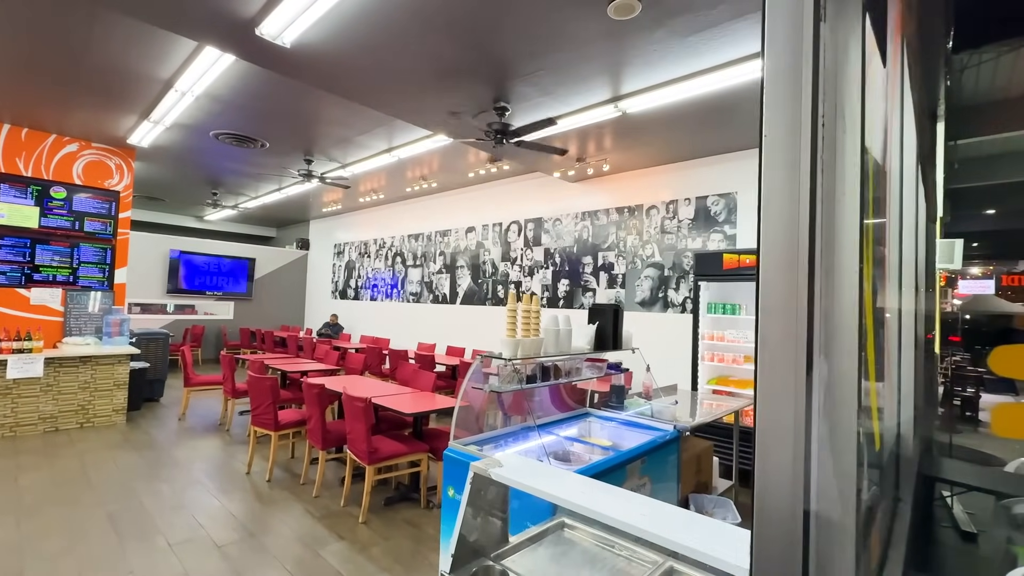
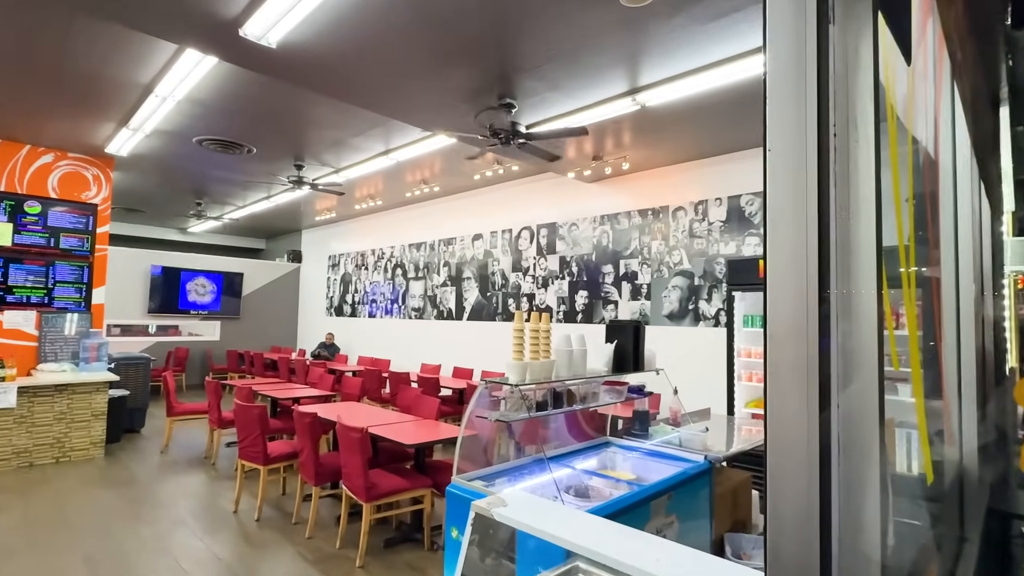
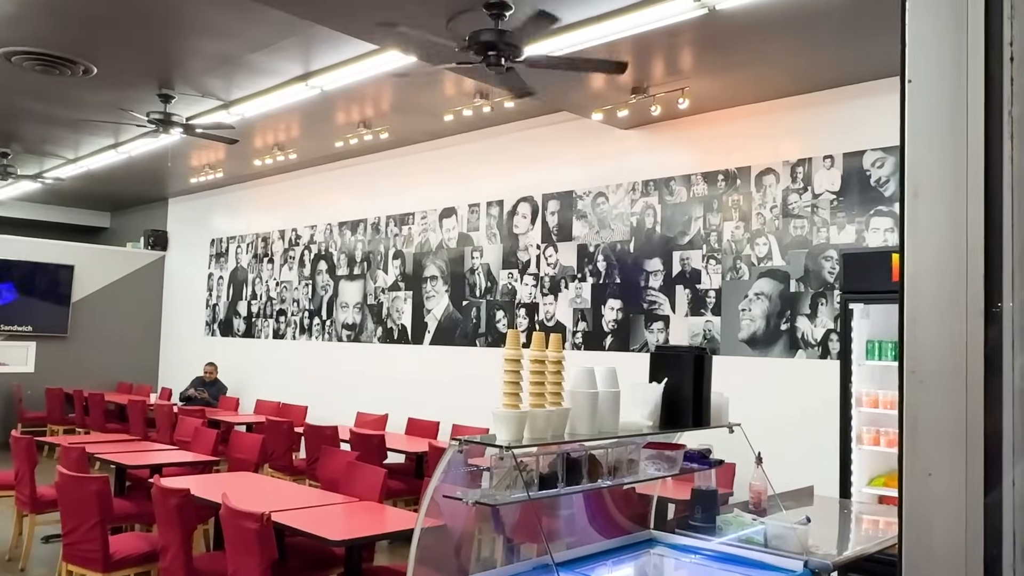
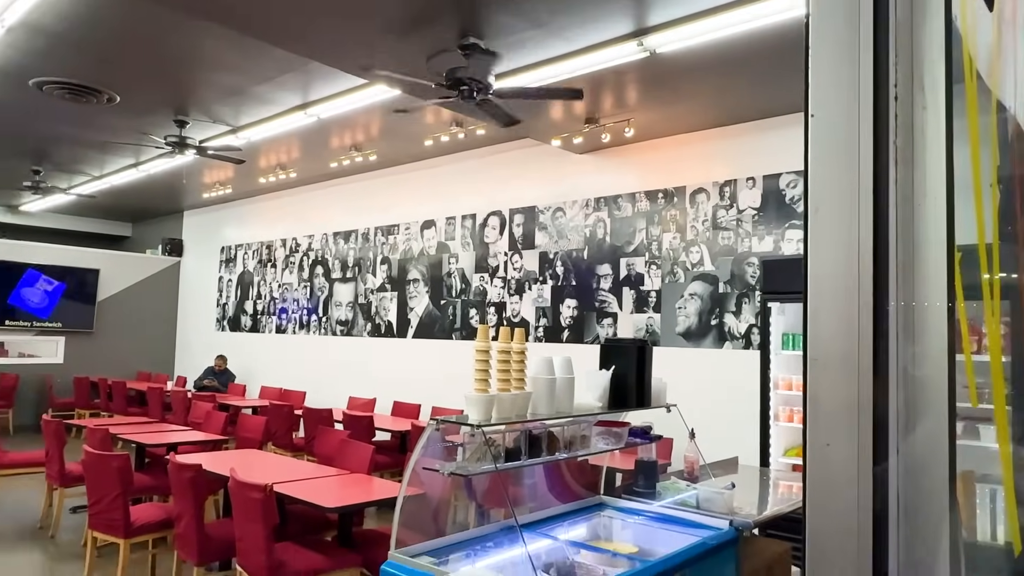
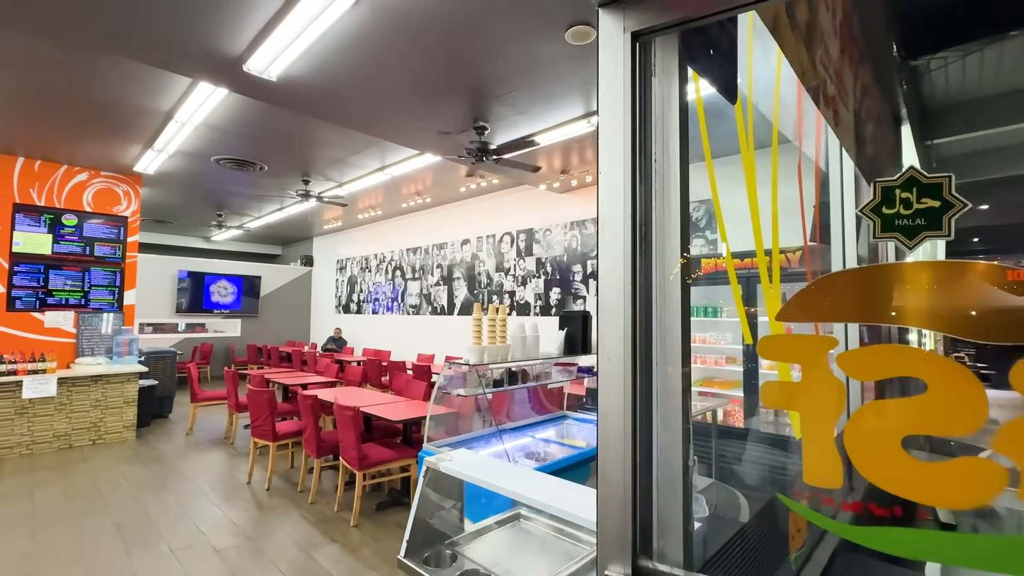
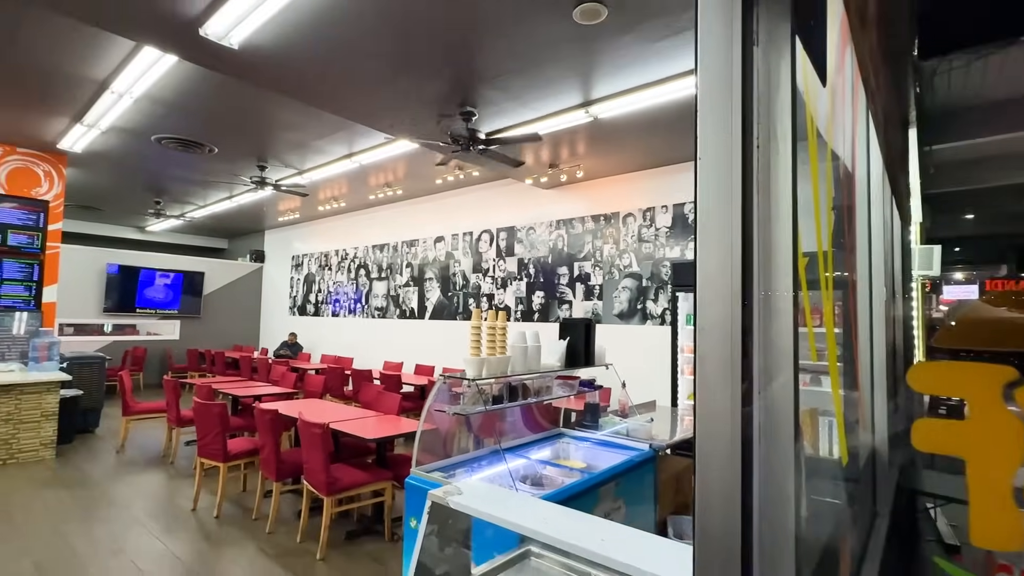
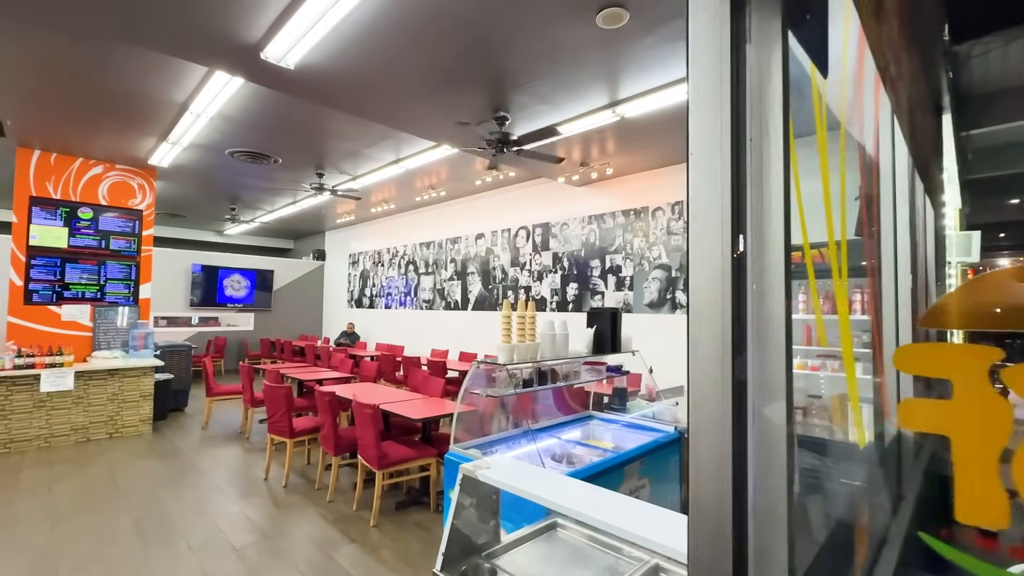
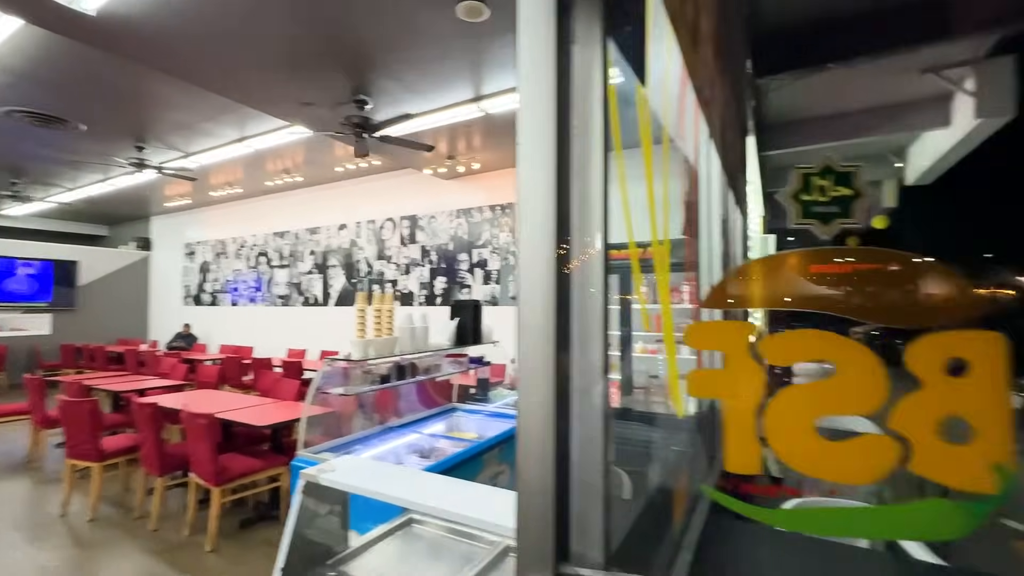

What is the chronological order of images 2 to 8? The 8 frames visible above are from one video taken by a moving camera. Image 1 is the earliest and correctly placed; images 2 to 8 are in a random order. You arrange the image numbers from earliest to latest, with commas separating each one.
5, 7, 2, 3, 4, 6, 8
